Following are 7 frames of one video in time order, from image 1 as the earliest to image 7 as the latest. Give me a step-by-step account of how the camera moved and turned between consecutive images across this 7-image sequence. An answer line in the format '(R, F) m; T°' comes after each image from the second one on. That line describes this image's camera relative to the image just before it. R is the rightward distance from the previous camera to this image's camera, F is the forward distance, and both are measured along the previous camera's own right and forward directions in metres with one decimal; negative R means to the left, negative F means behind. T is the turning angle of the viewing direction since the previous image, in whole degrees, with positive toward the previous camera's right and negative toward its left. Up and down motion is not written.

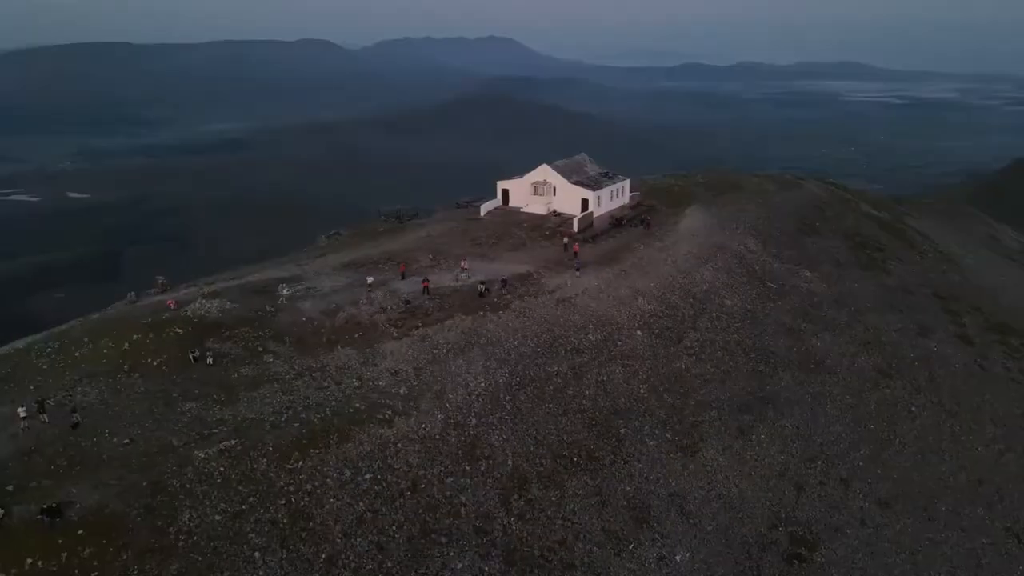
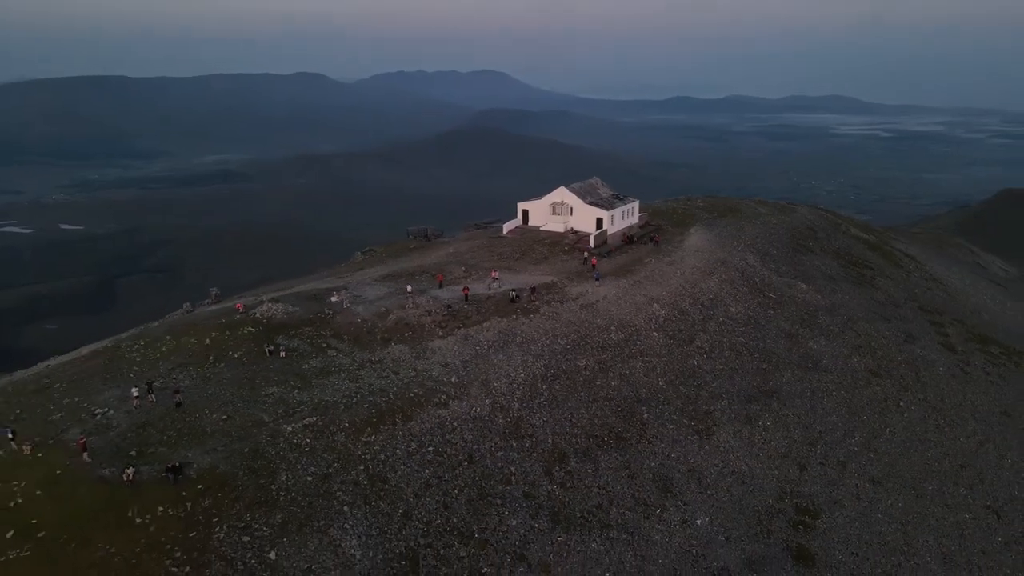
(-1.5, -3.1) m; +1°
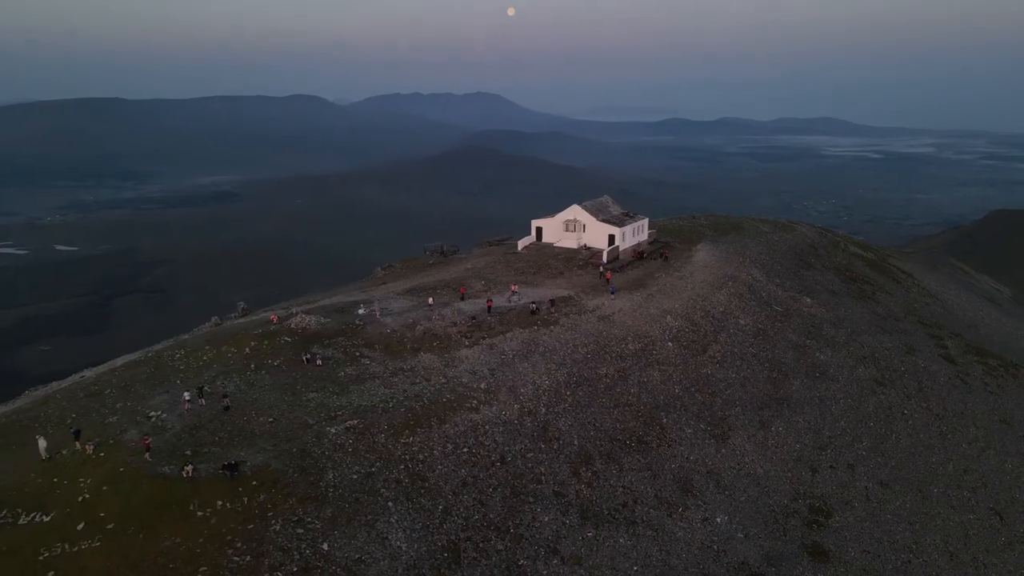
(-1.1, -1.3) m; 0°
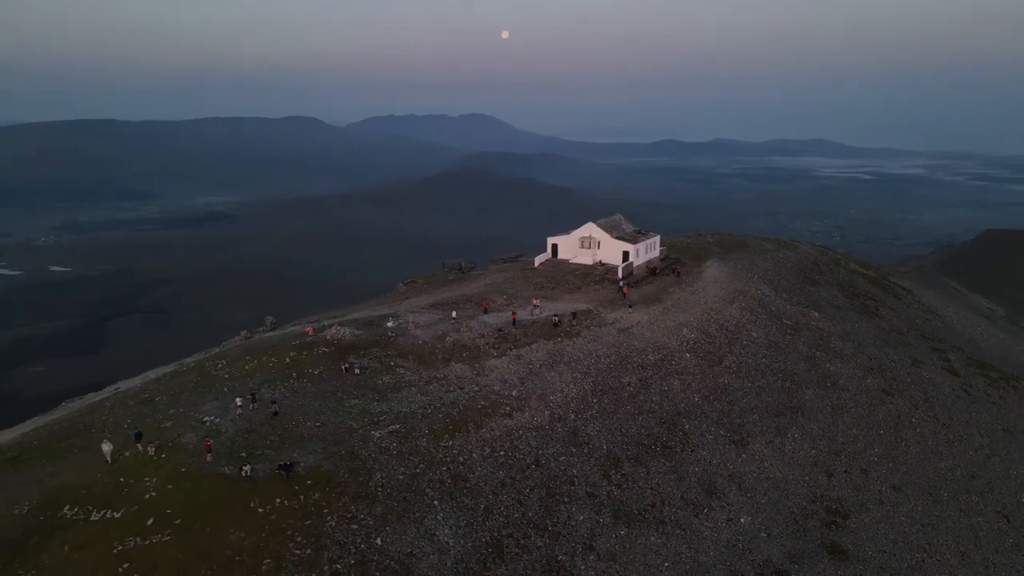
(-1.3, -1.3) m; 0°
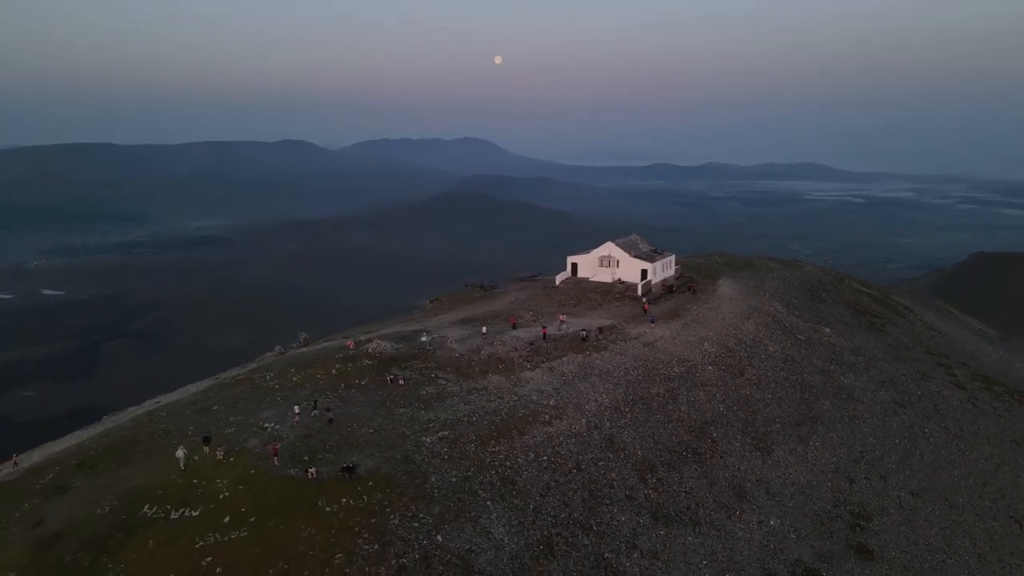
(-1.7, -1.4) m; 0°
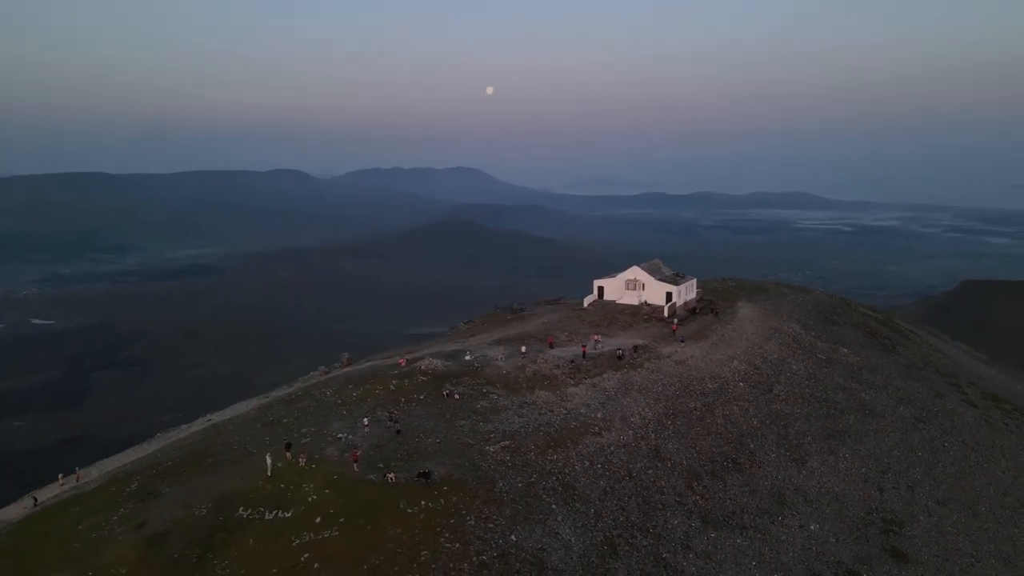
(-2.4, -1.8) m; +1°
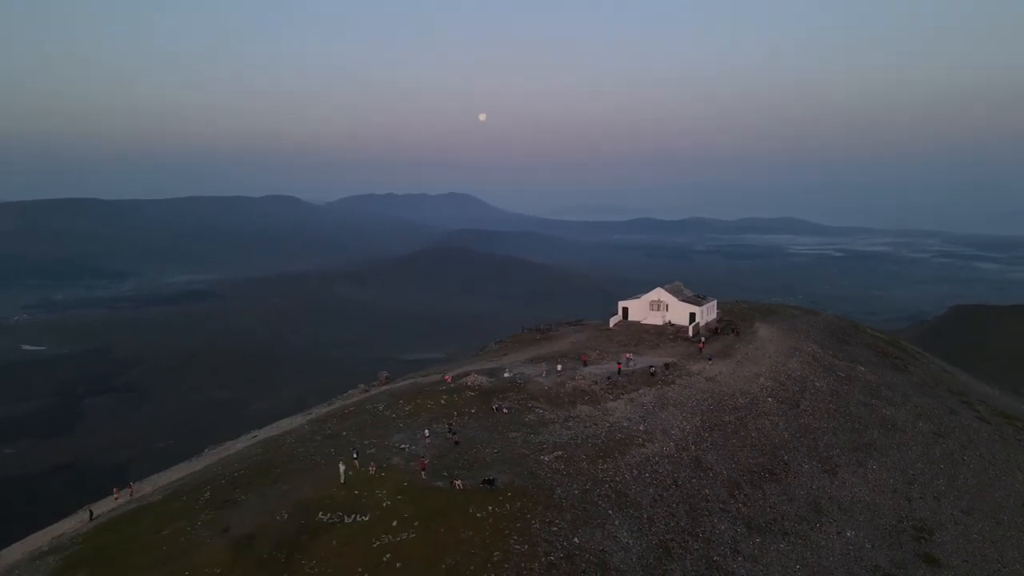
(-2.3, -1.6) m; 0°
